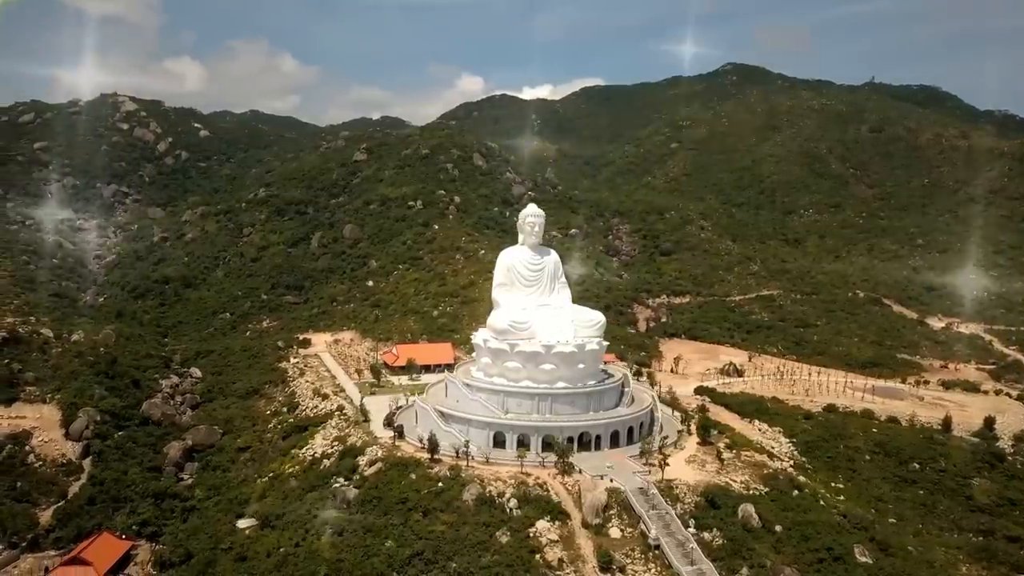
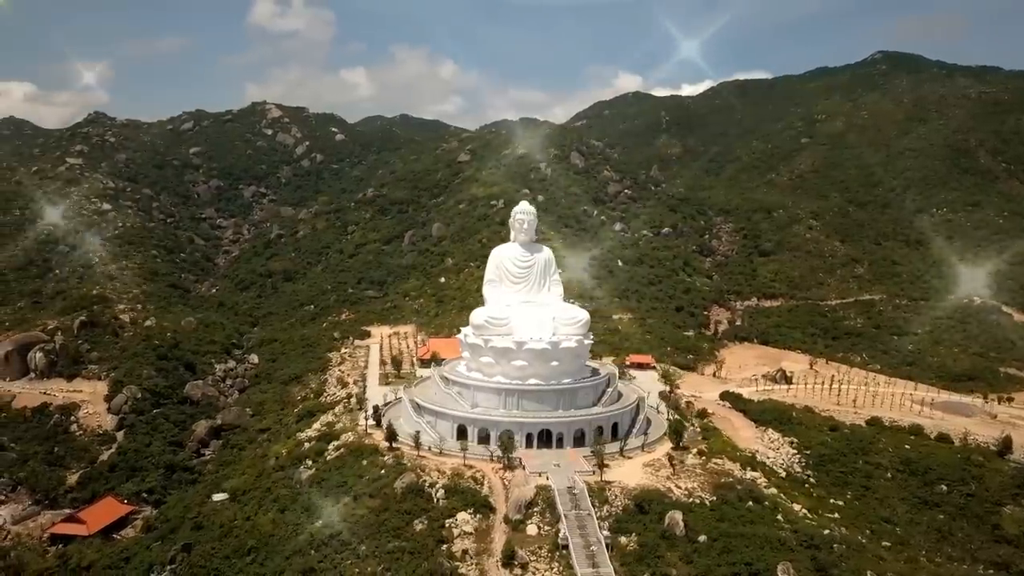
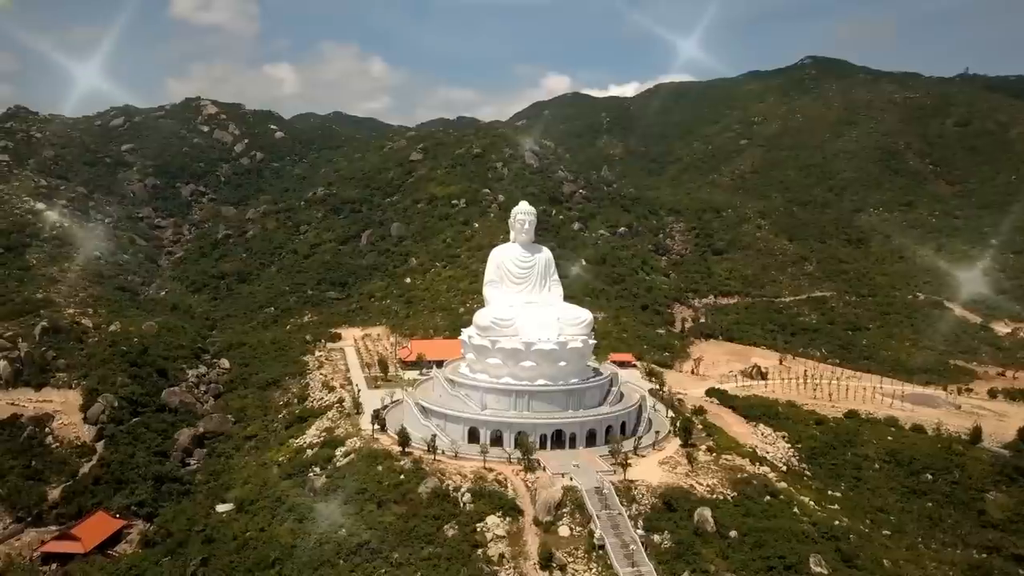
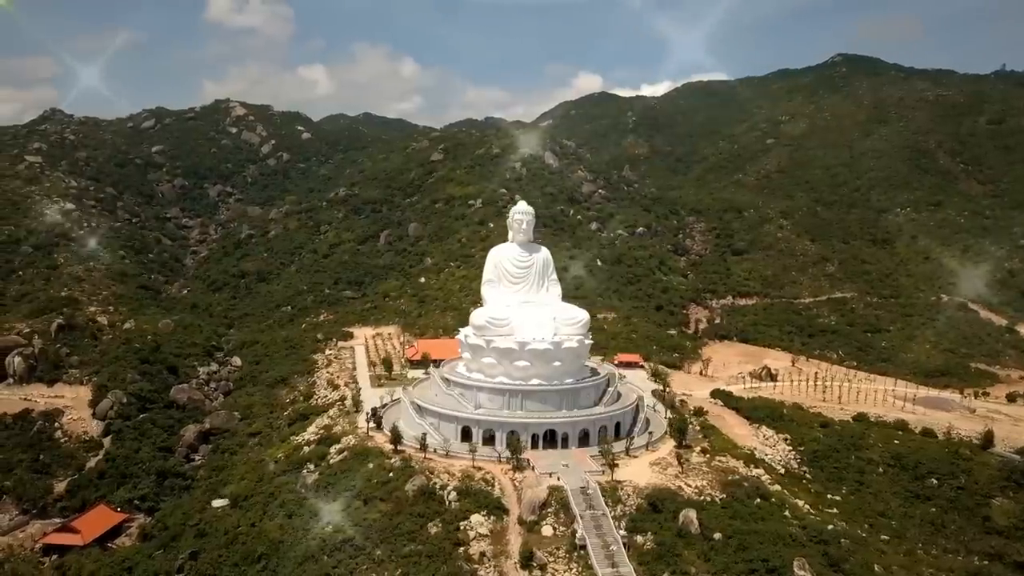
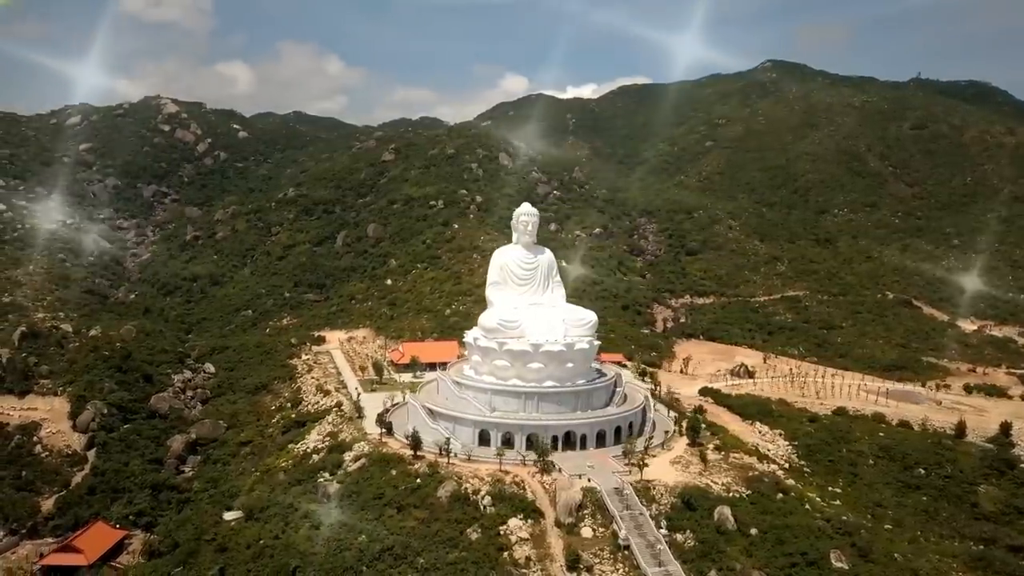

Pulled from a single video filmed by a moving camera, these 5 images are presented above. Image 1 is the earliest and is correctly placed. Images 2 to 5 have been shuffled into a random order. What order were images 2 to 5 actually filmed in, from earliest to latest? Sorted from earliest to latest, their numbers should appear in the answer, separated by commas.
5, 3, 4, 2
